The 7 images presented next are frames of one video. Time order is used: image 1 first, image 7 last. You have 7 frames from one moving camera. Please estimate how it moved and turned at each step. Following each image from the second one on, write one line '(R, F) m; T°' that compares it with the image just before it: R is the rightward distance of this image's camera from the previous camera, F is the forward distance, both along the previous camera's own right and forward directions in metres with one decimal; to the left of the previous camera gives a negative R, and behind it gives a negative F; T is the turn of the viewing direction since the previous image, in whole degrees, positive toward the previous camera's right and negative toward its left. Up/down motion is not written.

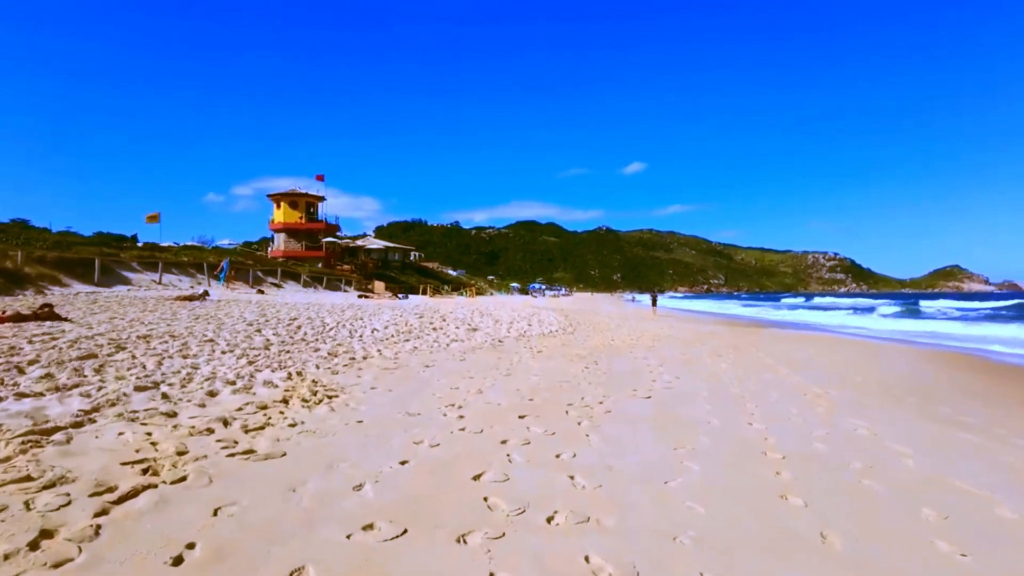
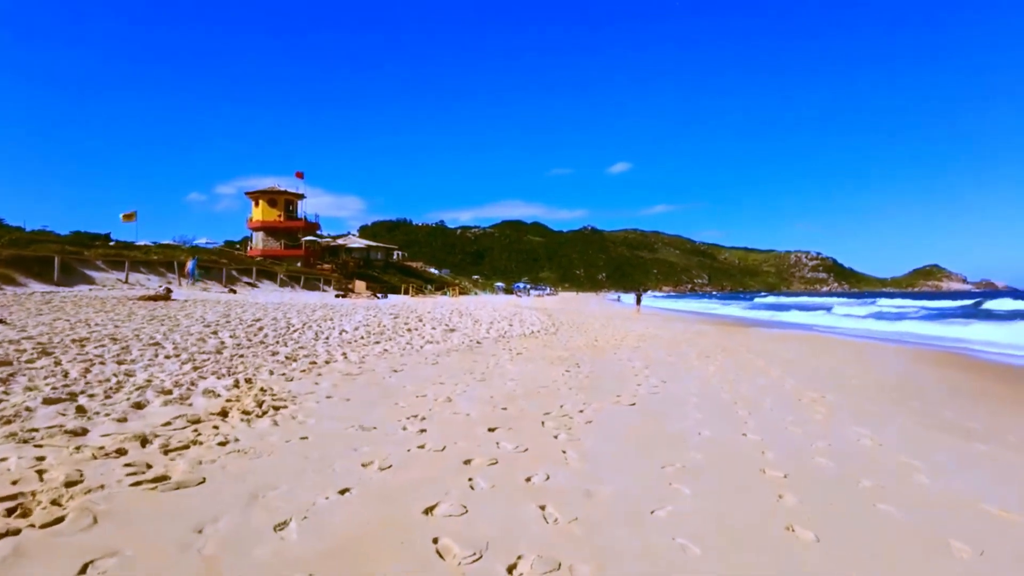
(+0.1, +0.6) m; +1°
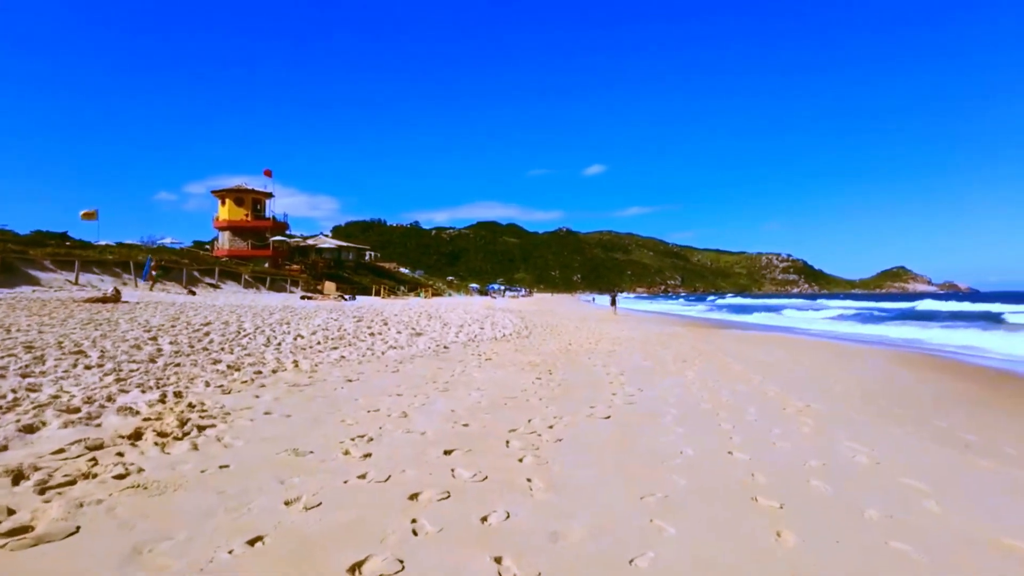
(+0.1, +0.7) m; +2°
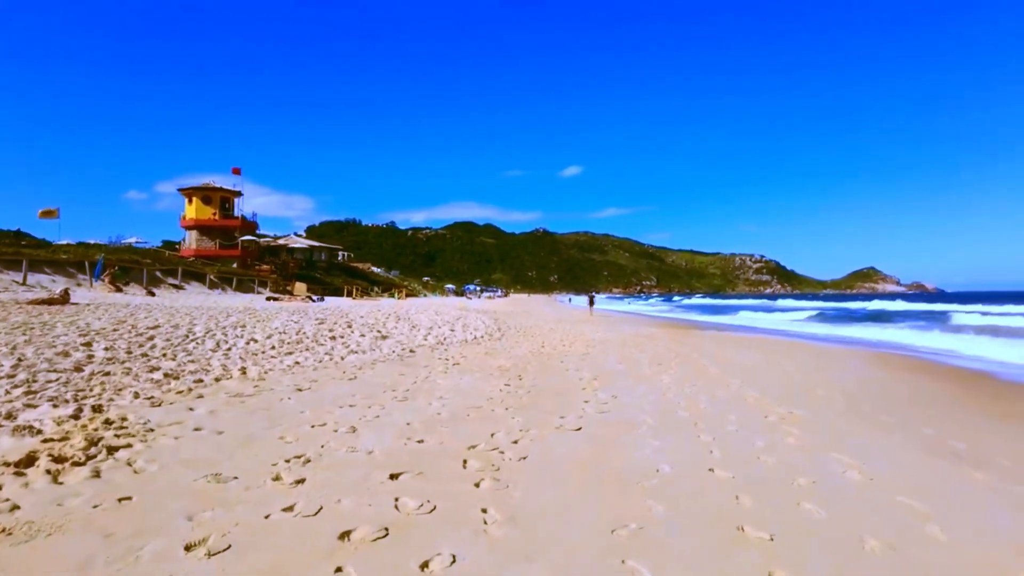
(+0.1, +0.6) m; +2°
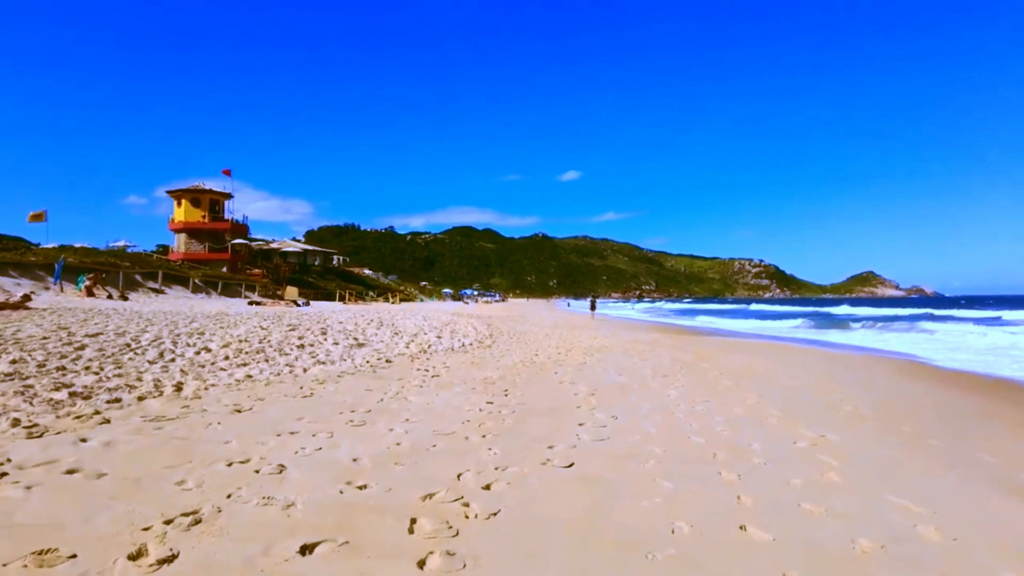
(+0.2, +1.2) m; 0°
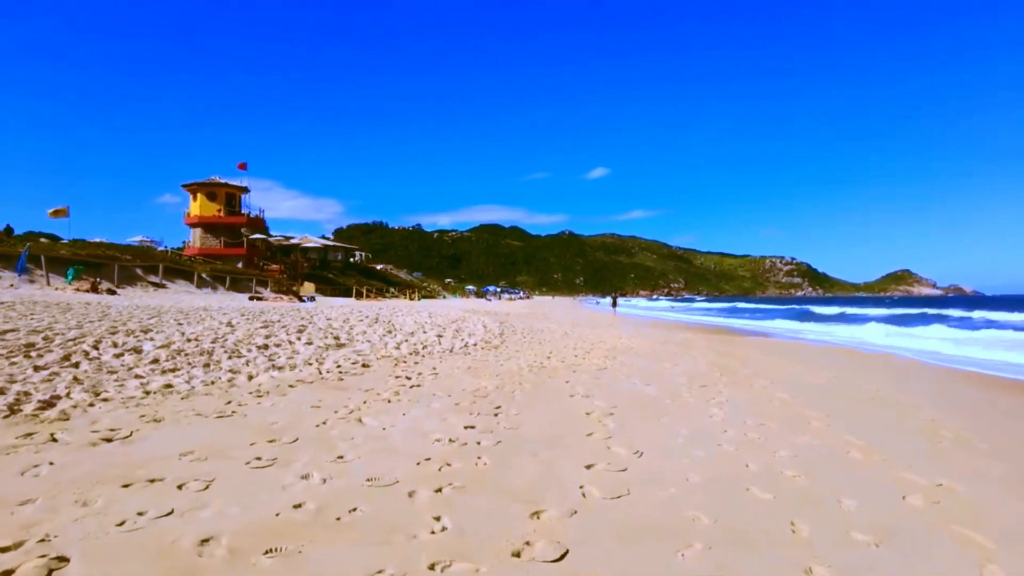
(+0.3, +1.9) m; -2°
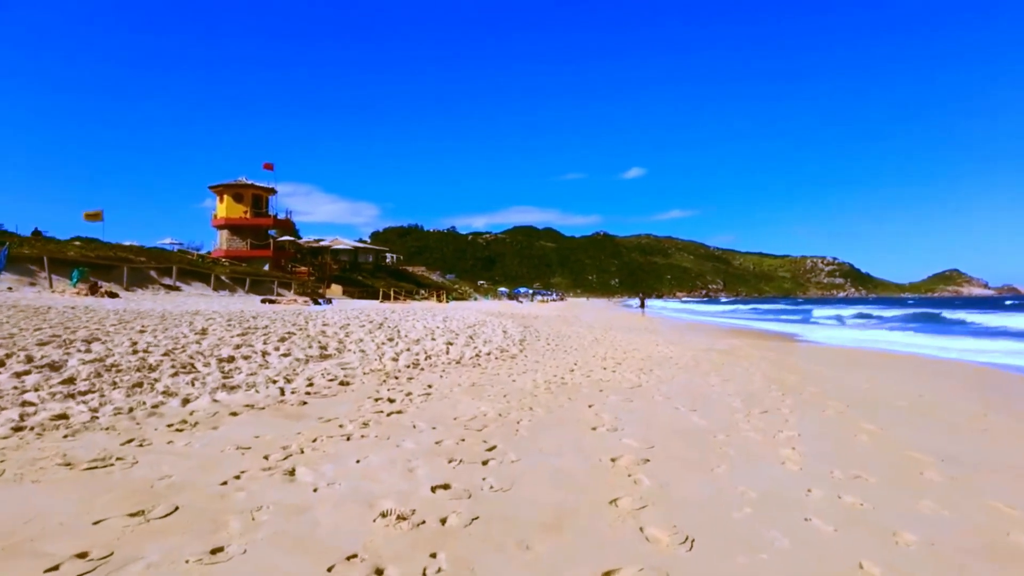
(+0.3, +1.6) m; -3°
